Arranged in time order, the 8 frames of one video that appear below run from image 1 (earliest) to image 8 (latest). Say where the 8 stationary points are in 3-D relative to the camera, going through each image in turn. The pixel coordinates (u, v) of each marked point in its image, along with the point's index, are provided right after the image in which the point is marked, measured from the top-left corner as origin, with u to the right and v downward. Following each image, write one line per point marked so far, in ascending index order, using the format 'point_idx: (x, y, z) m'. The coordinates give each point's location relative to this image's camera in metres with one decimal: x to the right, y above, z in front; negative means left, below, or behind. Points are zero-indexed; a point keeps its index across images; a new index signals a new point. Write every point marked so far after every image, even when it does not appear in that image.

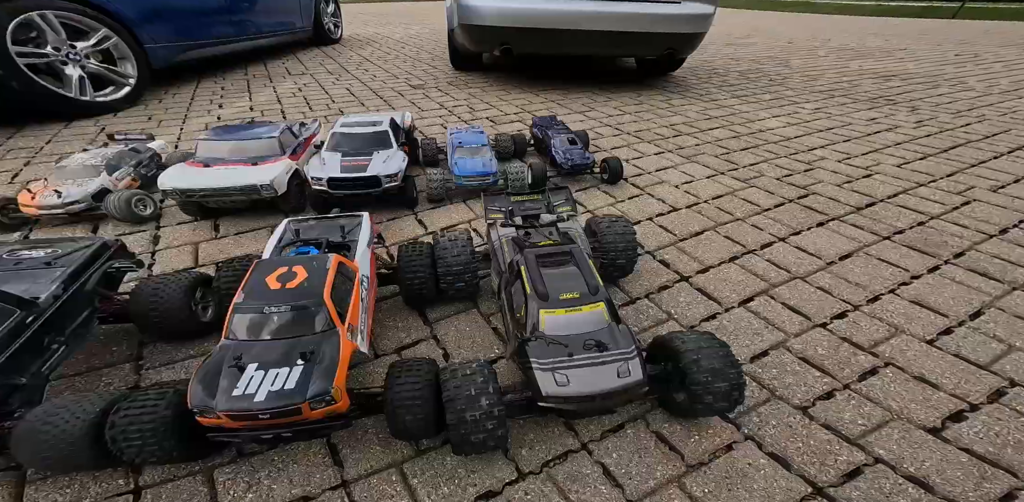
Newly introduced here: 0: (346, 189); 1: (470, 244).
0: (-1.9, +0.7, +5.0) m
1: (-0.4, +0.1, +4.0) m
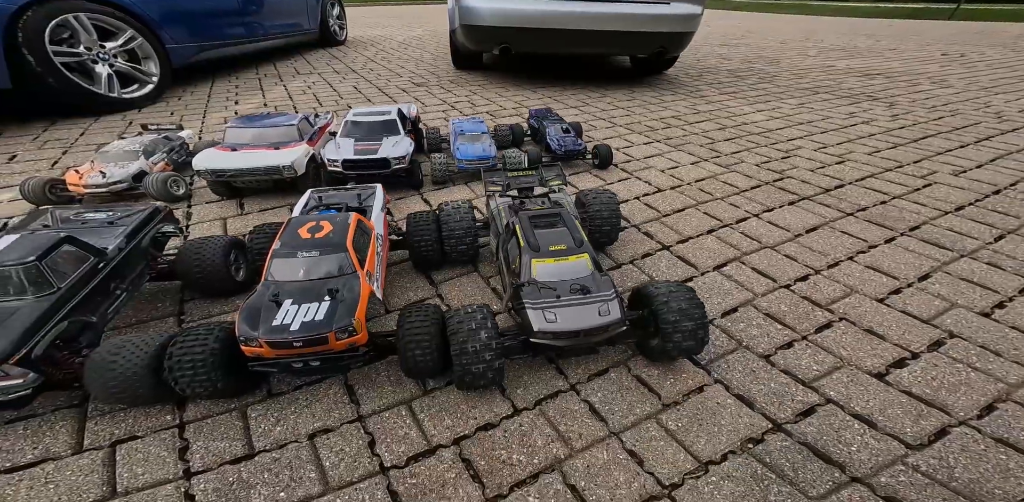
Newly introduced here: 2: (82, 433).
0: (-2.0, +1.0, +5.5) m
1: (-0.4, +0.4, +4.5) m
2: (-2.7, -1.2, +2.9) m
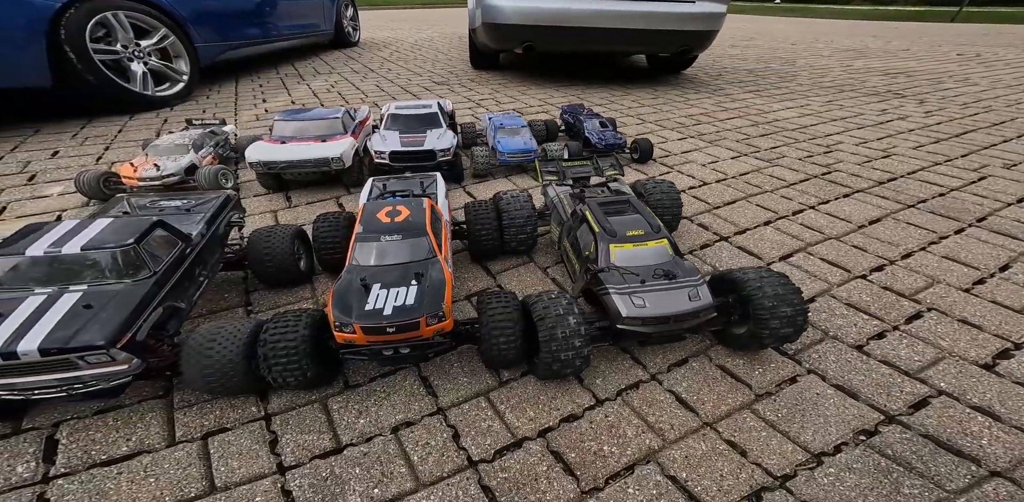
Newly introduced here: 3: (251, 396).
0: (-1.4, +1.1, +5.4) m
1: (+0.2, +0.5, +4.4) m
2: (-2.1, -1.1, +2.8) m
3: (-1.8, -1.0, +3.0) m
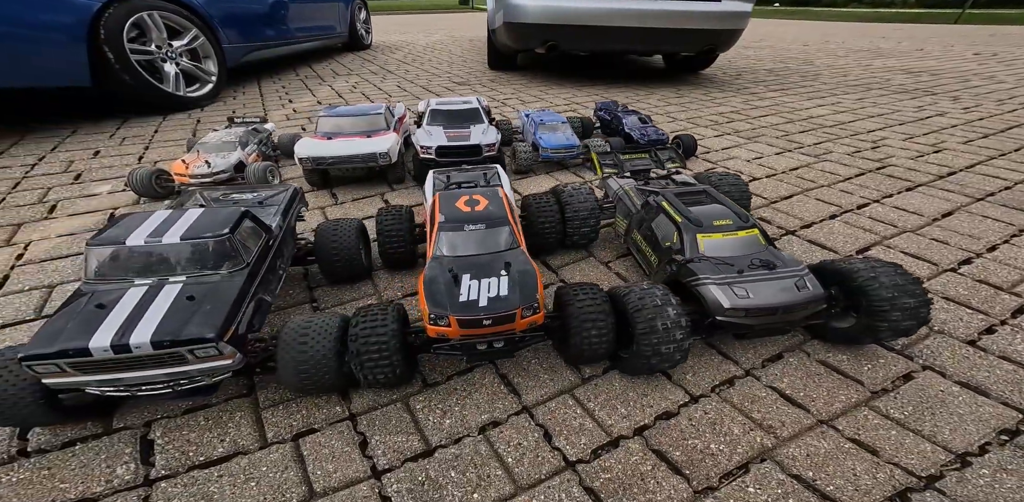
0: (-0.7, +1.1, +5.3) m
1: (+0.8, +0.6, +4.3) m
2: (-1.5, -1.1, +2.7) m
3: (-1.2, -1.0, +2.9) m
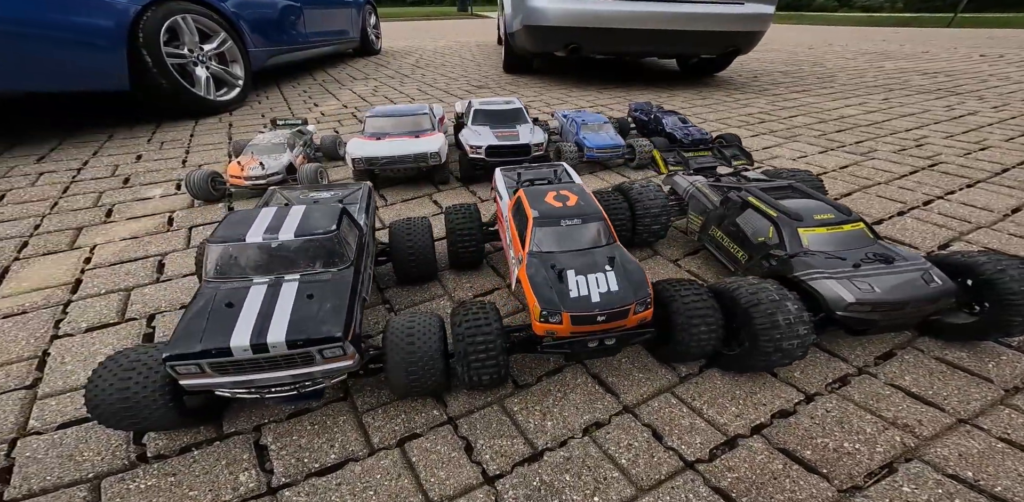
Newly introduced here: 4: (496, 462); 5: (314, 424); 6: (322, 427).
0: (-0.1, +1.1, +5.3) m
1: (+1.4, +0.6, +4.2) m
2: (-0.9, -1.1, +2.6) m
3: (-0.5, -0.9, +2.8) m
4: (-0.1, -1.2, +2.4) m
5: (-1.2, -1.0, +2.7) m
6: (-1.1, -1.0, +2.6) m
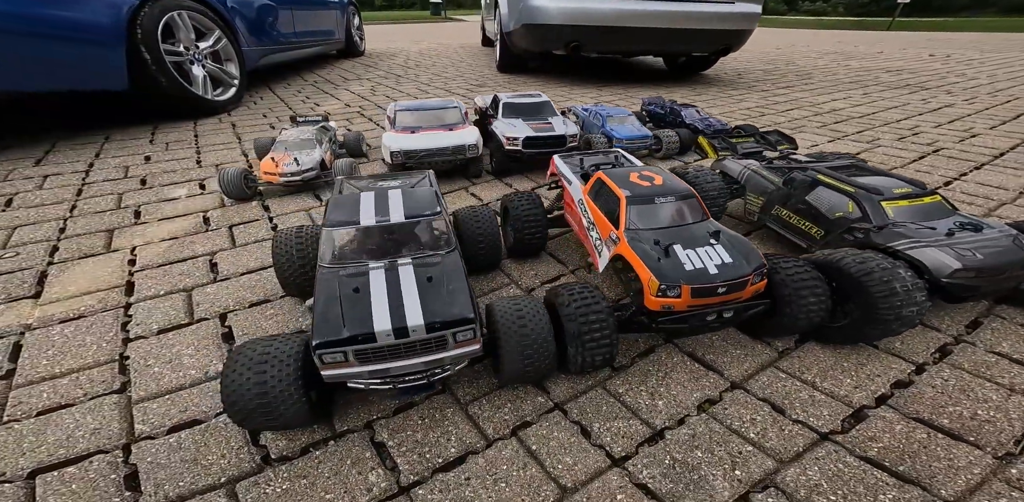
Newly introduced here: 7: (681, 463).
0: (+0.3, +1.2, +5.2) m
1: (+1.9, +0.7, +4.3) m
2: (-0.2, -1.0, +2.5) m
3: (+0.1, -0.8, +2.7) m
4: (+0.6, -1.0, +2.4) m
5: (-0.5, -0.9, +2.5) m
6: (-0.5, -1.0, +2.5) m
7: (+0.9, -1.1, +2.3) m
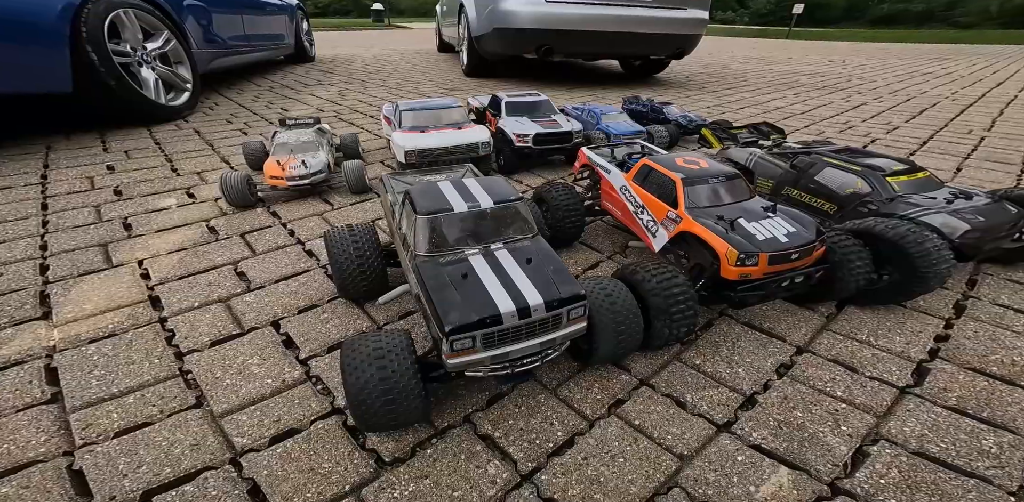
0: (+0.4, +1.3, +5.3) m
1: (+2.1, +0.9, +4.6) m
2: (+0.4, -0.9, +2.5) m
3: (+0.6, -0.7, +2.8) m
4: (+1.2, -0.9, +2.5) m
5: (+0.1, -0.9, +2.5) m
6: (+0.1, -0.9, +2.5) m
7: (+1.5, -0.9, +2.4) m
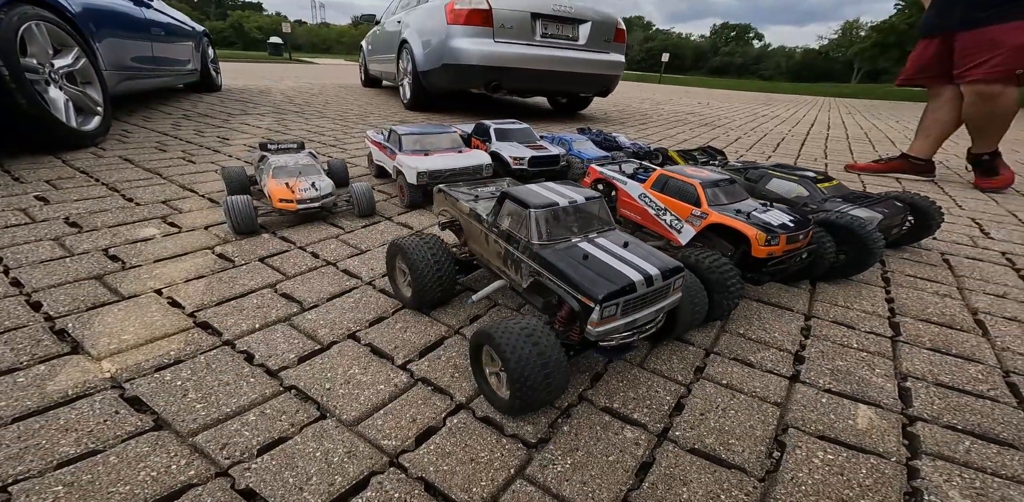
0: (+0.3, +1.1, +5.7) m
1: (+2.1, +0.9, +5.4) m
2: (+1.0, -0.8, +2.8) m
3: (+1.2, -0.7, +3.2) m
4: (+1.8, -0.8, +3.0) m
5: (+0.7, -0.8, +2.8) m
6: (+0.8, -0.8, +2.8) m
7: (+2.1, -0.8, +3.0) m
